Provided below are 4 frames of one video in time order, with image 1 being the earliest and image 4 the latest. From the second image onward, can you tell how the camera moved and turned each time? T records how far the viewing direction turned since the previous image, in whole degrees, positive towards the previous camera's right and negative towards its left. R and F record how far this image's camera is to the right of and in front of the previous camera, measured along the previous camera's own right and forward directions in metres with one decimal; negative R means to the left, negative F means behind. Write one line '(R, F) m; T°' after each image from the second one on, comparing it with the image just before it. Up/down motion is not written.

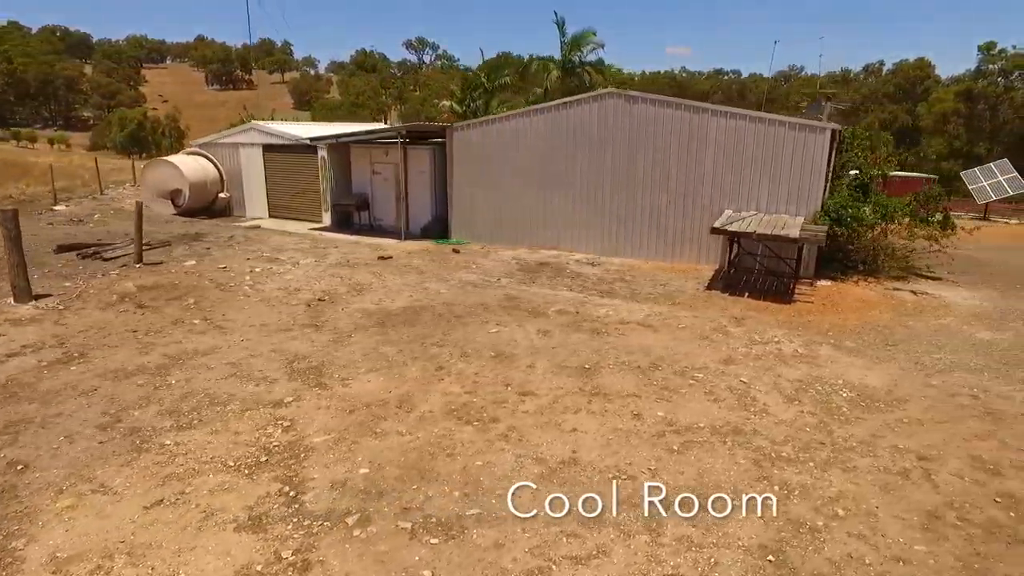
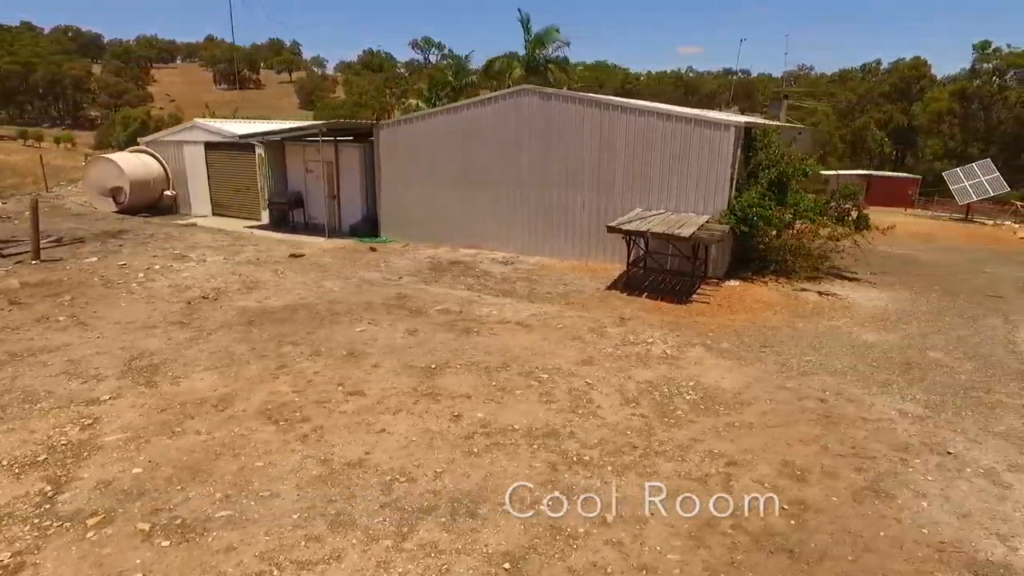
(+1.9, +0.1) m; -1°
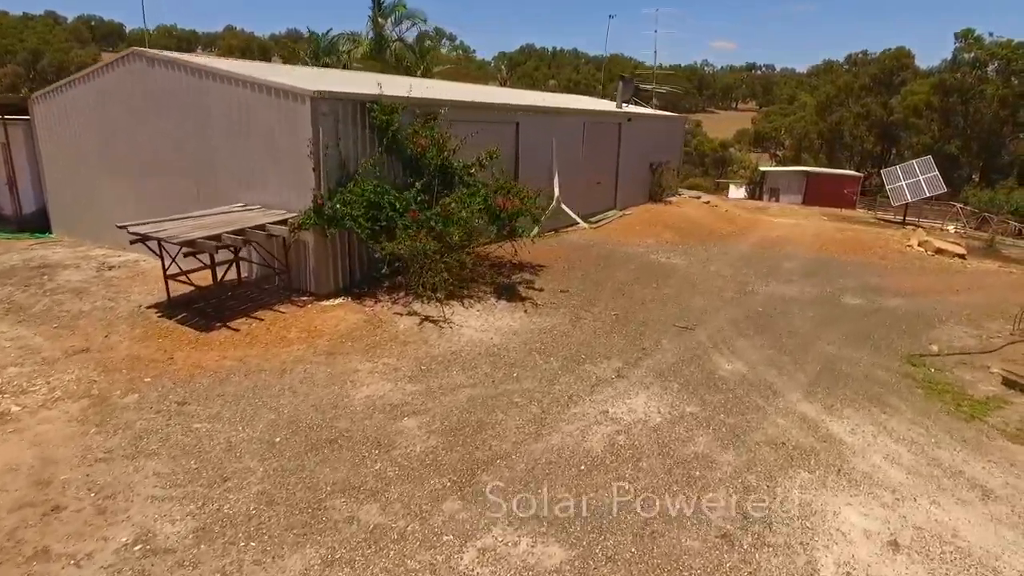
(+6.8, +2.7) m; -2°
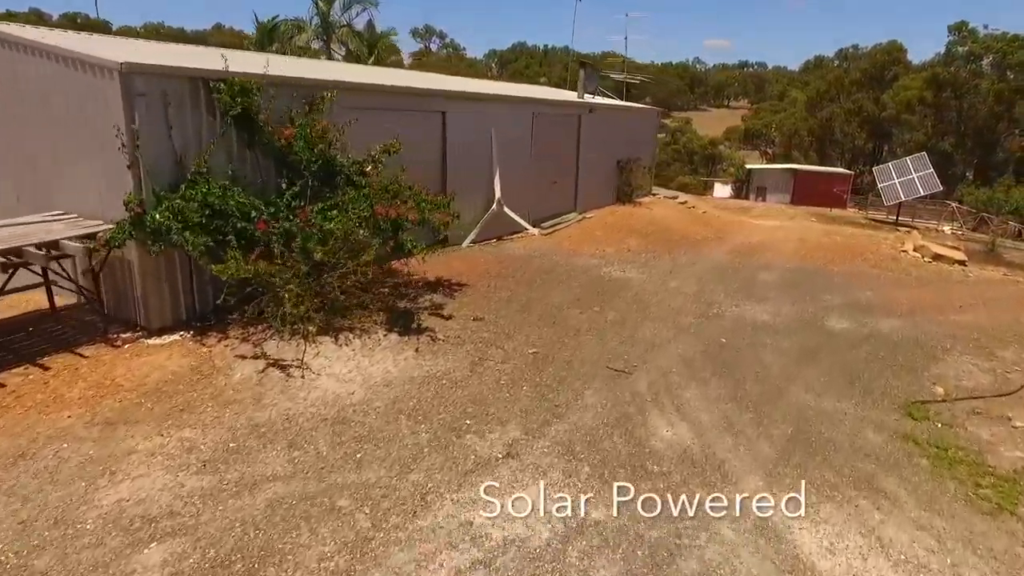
(+1.2, +2.0) m; +1°
